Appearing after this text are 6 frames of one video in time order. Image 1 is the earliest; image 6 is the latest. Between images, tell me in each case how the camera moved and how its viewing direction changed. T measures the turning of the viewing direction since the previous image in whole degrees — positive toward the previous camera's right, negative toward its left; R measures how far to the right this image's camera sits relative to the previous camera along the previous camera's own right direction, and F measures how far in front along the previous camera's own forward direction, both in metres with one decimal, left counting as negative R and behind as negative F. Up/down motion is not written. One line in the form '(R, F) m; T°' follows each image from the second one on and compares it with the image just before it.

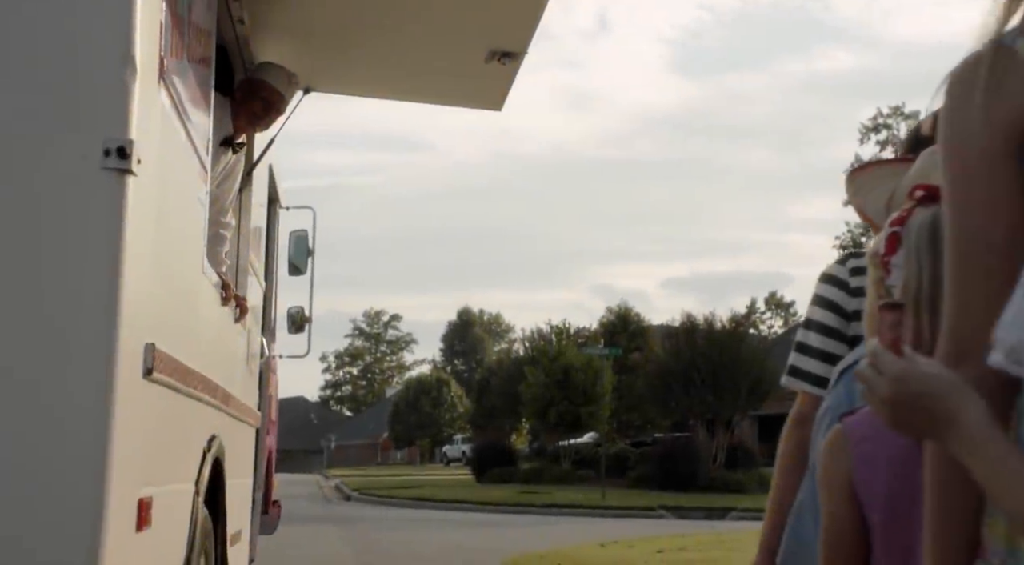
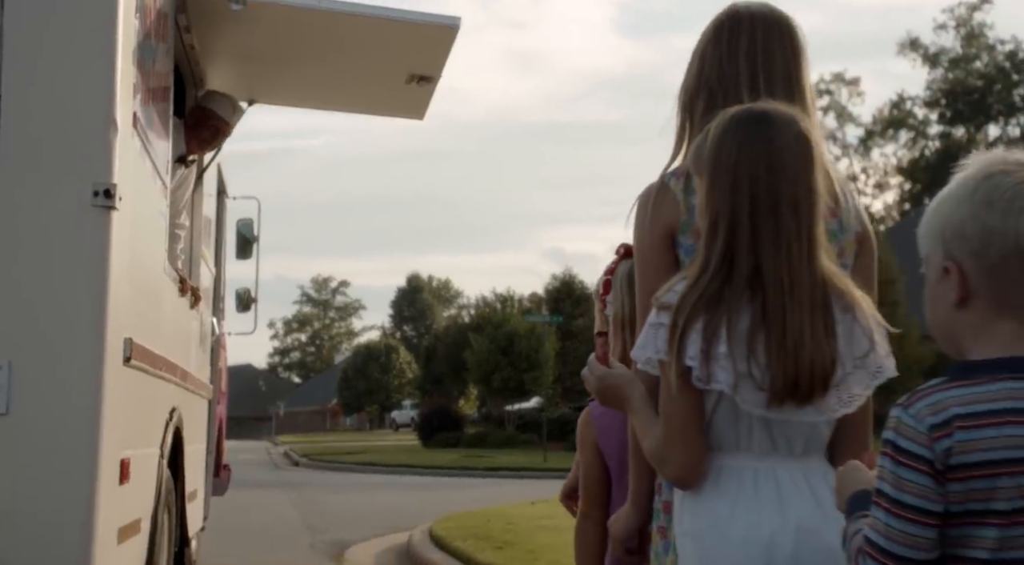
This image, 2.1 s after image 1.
(+0.2, -1.1) m; +3°
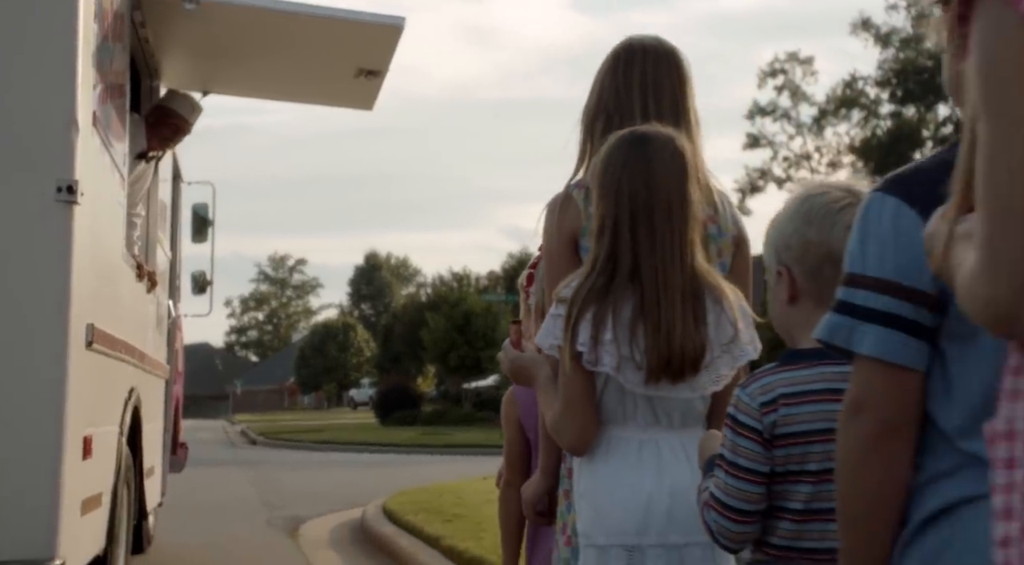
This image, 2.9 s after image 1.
(+0.1, -0.4) m; +2°
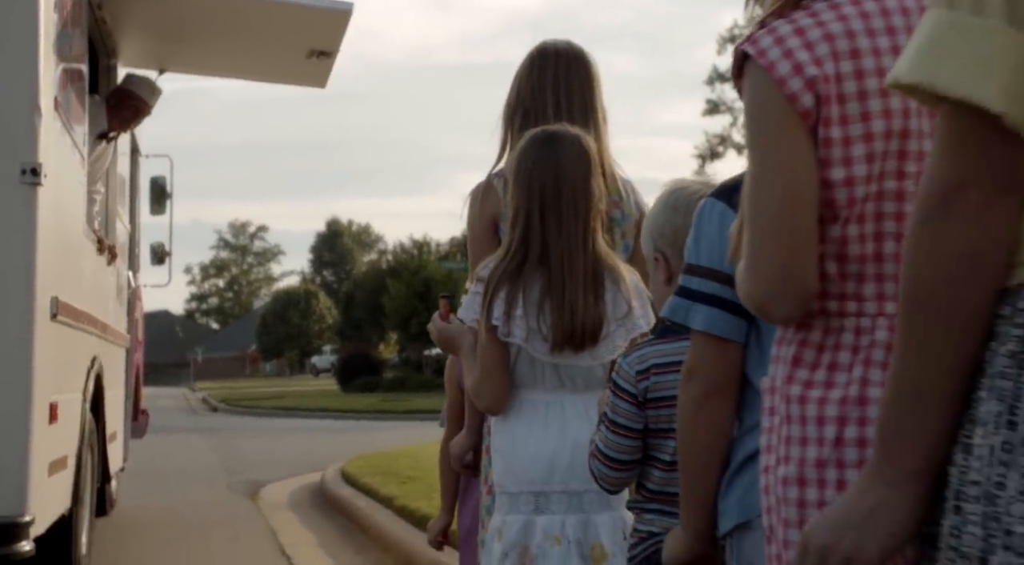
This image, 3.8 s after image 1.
(+0.1, -0.4) m; +2°
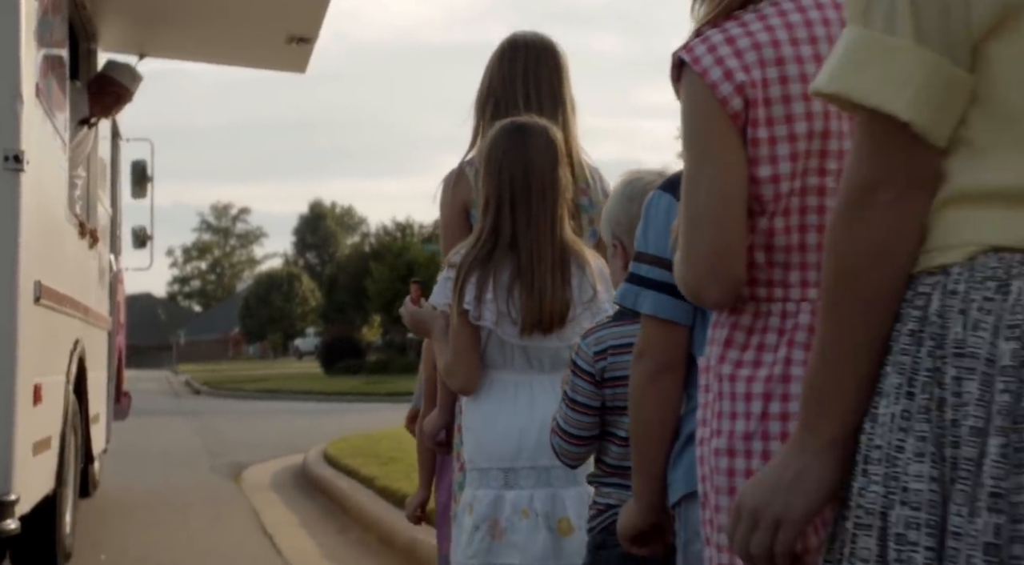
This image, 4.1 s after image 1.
(0.0, -0.1) m; +1°
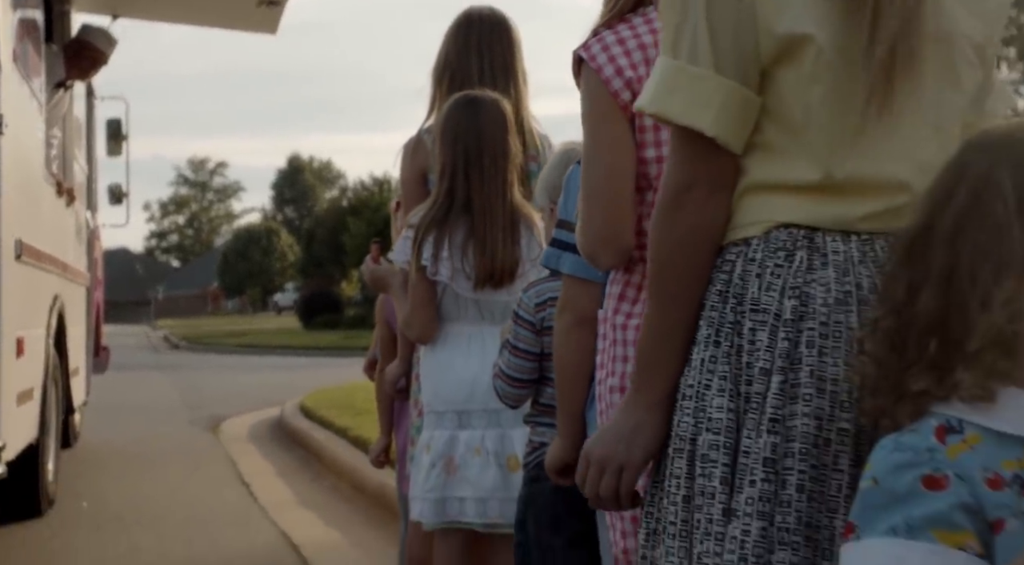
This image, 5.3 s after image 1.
(+0.1, -0.3) m; +1°
